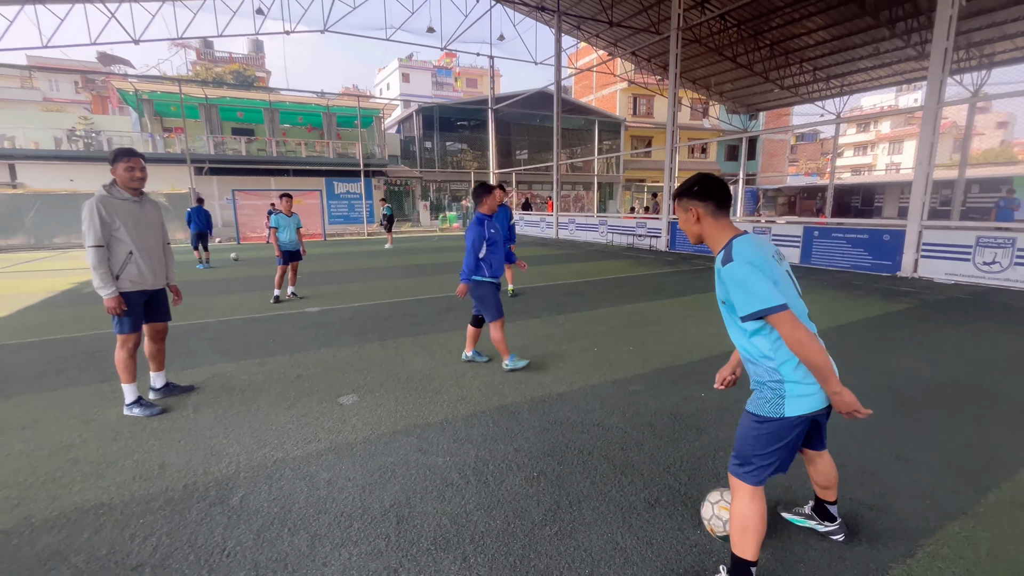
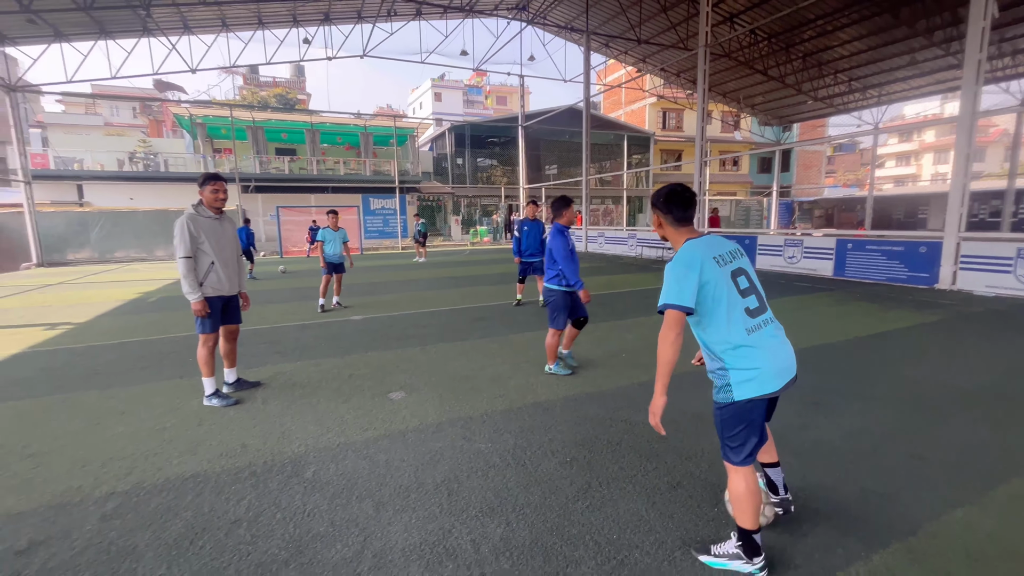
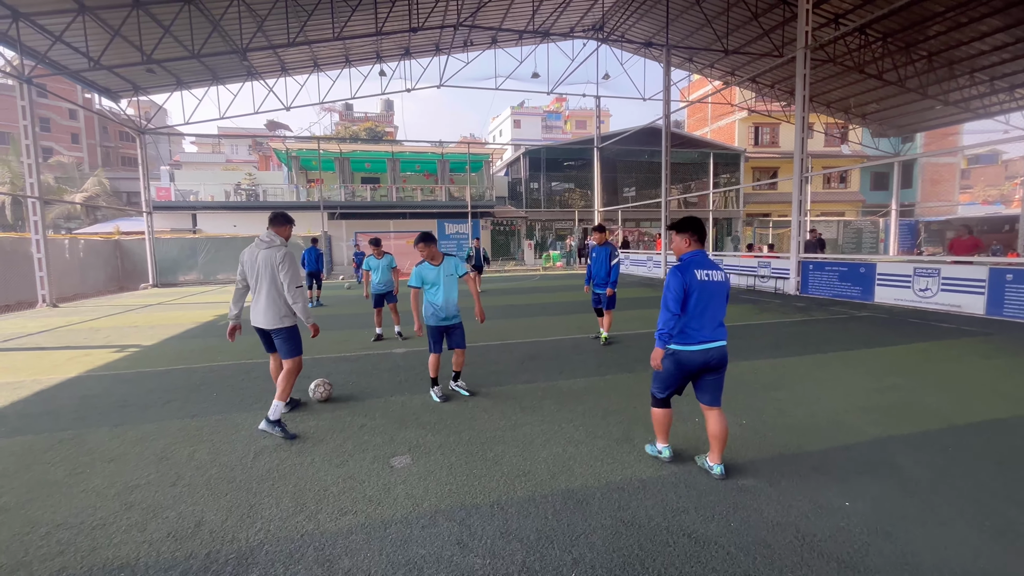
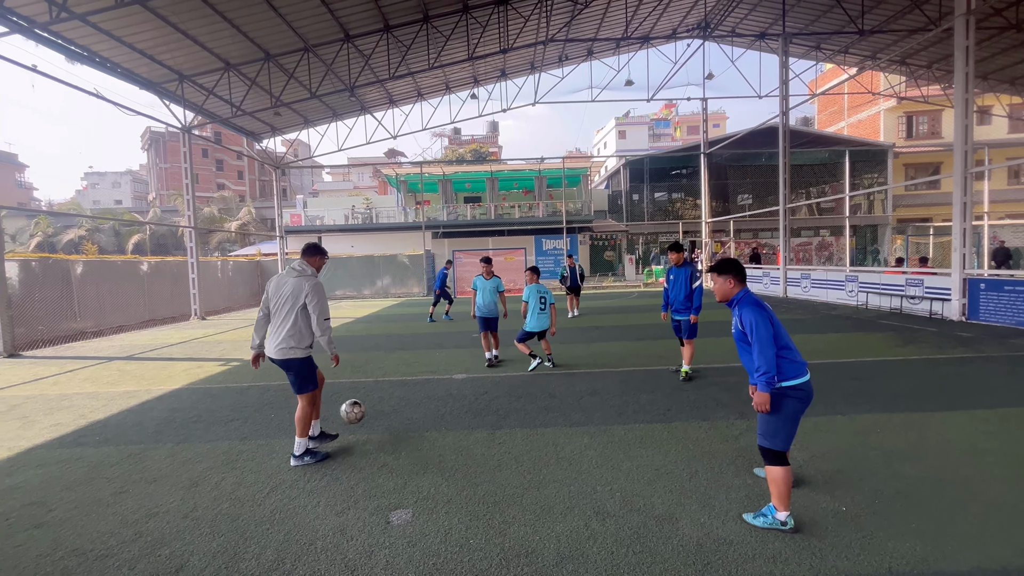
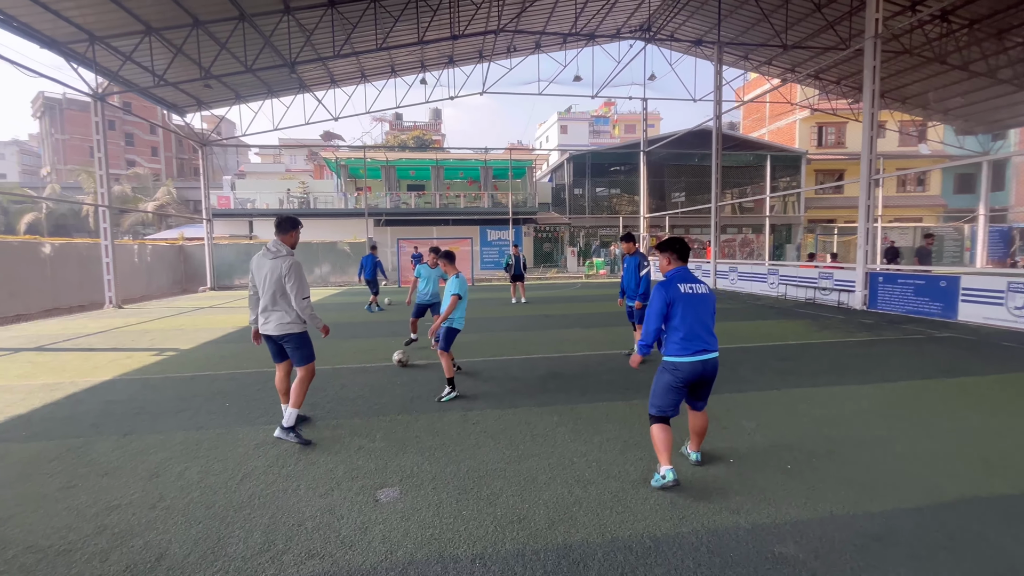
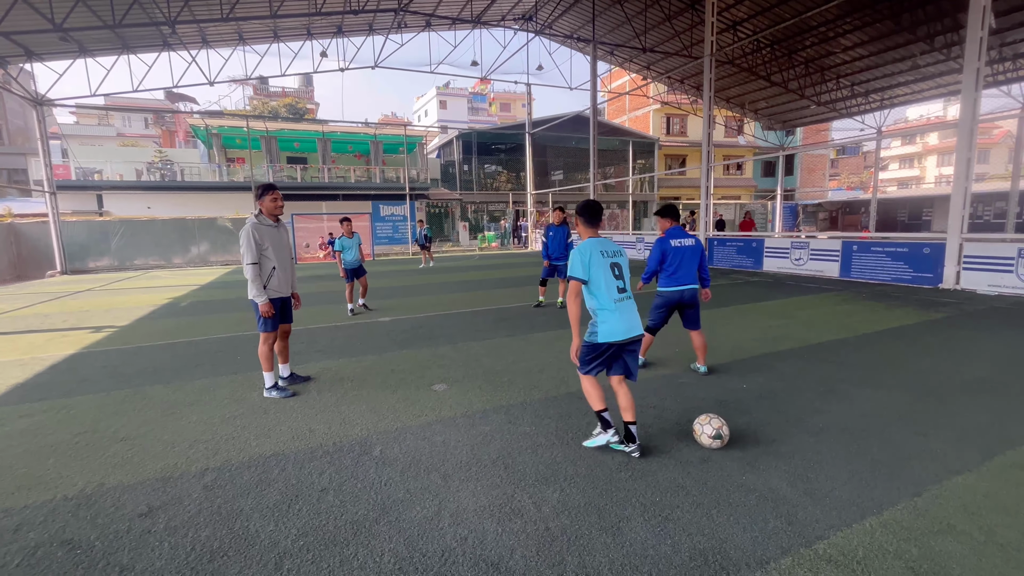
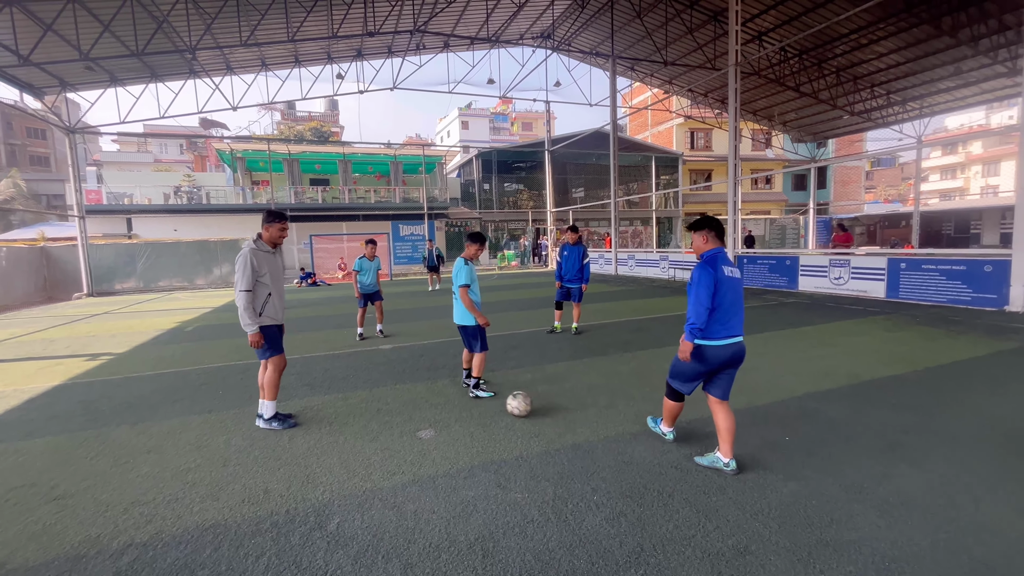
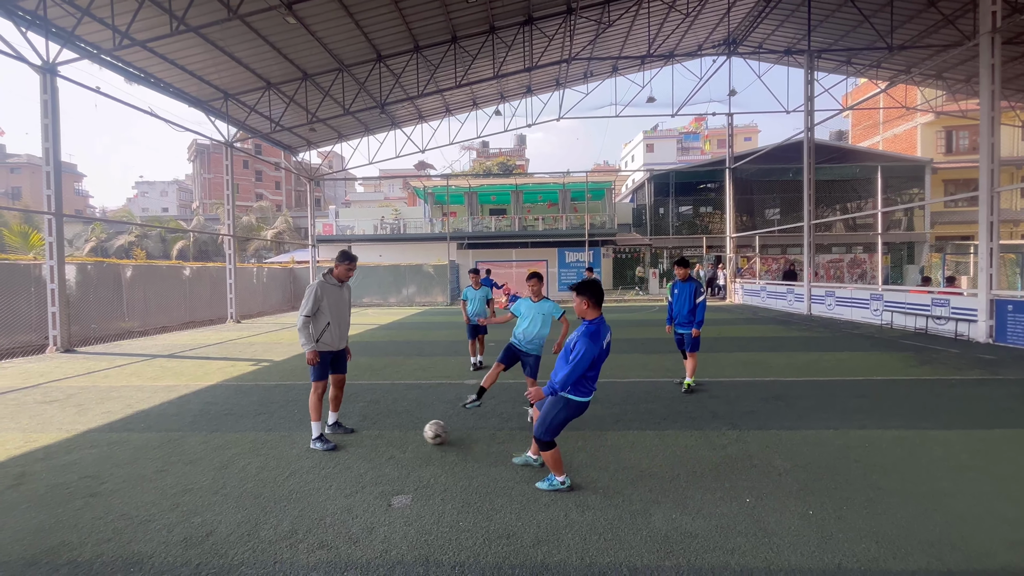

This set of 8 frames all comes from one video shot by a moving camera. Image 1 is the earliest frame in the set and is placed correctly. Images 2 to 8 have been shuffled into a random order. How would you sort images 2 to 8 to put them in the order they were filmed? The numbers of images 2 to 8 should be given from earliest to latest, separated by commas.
2, 6, 7, 3, 5, 4, 8
